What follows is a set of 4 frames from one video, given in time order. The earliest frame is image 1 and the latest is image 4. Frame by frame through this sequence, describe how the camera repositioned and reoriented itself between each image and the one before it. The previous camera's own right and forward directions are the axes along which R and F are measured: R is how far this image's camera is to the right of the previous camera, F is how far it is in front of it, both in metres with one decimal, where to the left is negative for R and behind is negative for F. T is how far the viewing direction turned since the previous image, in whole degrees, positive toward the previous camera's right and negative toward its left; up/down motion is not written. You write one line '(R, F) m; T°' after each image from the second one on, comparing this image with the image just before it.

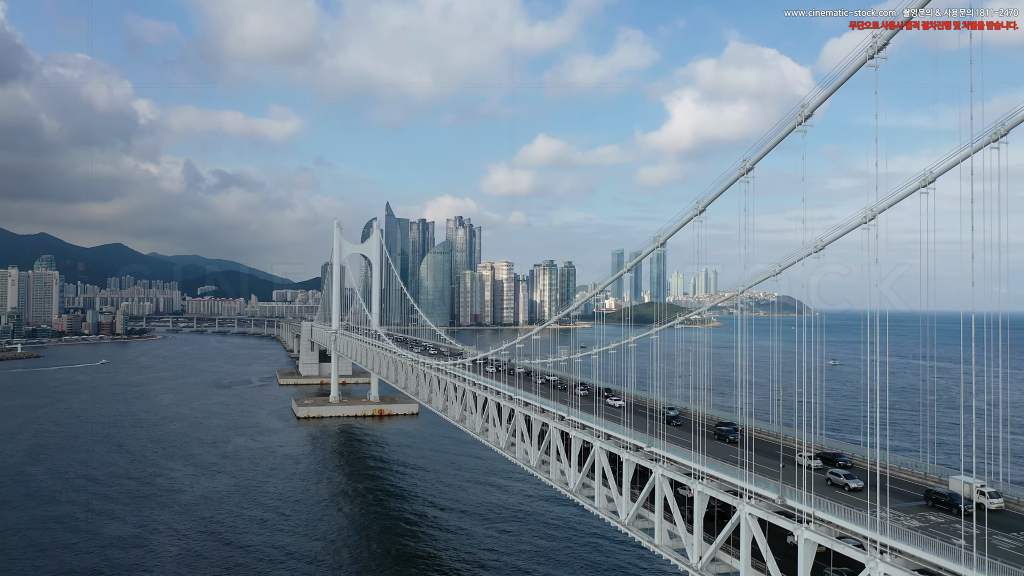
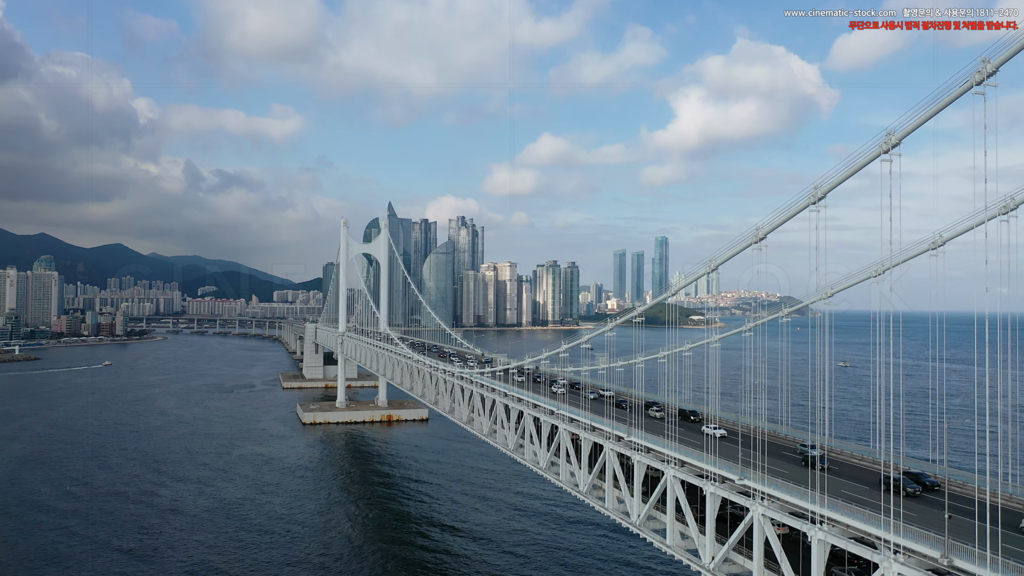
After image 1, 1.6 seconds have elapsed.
(-0.6, +1.0) m; 0°
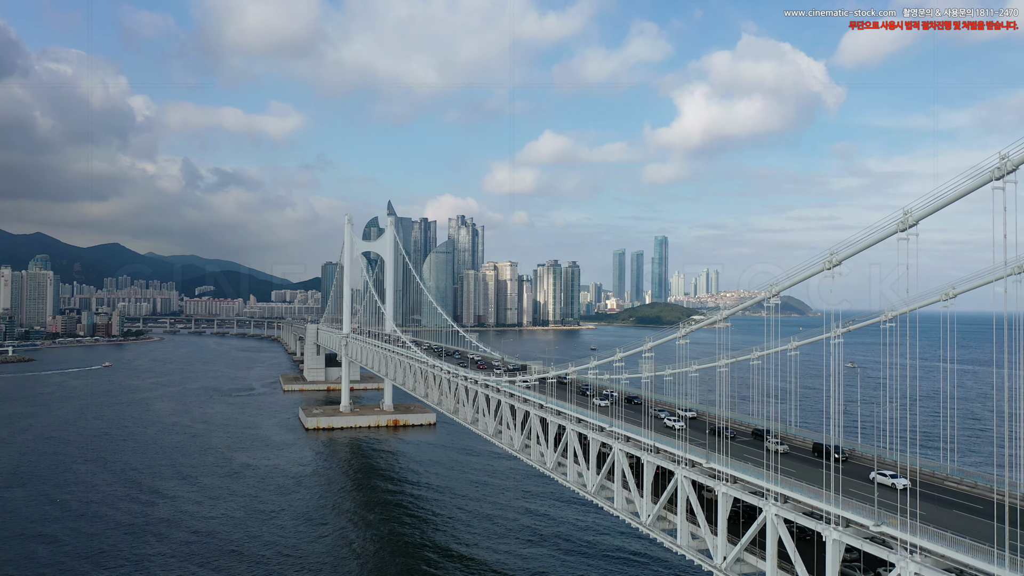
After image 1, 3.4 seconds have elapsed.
(-0.6, +1.0) m; 0°
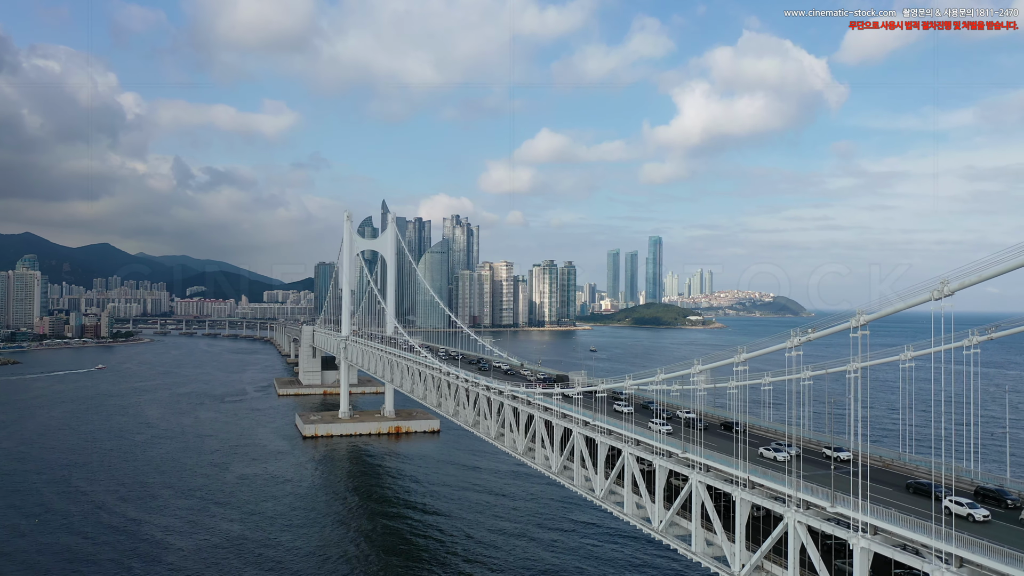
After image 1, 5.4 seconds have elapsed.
(-0.6, +1.2) m; +1°
